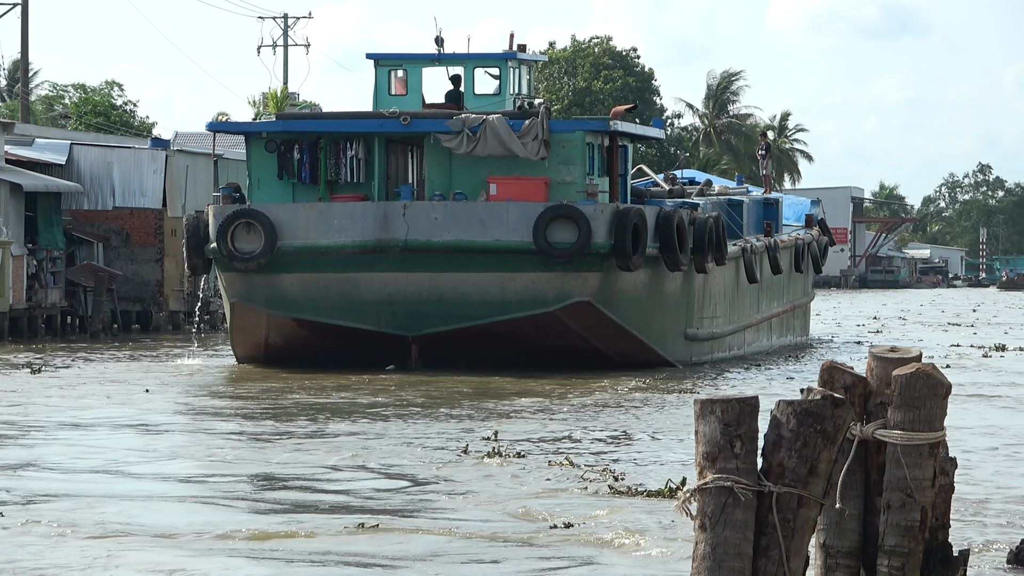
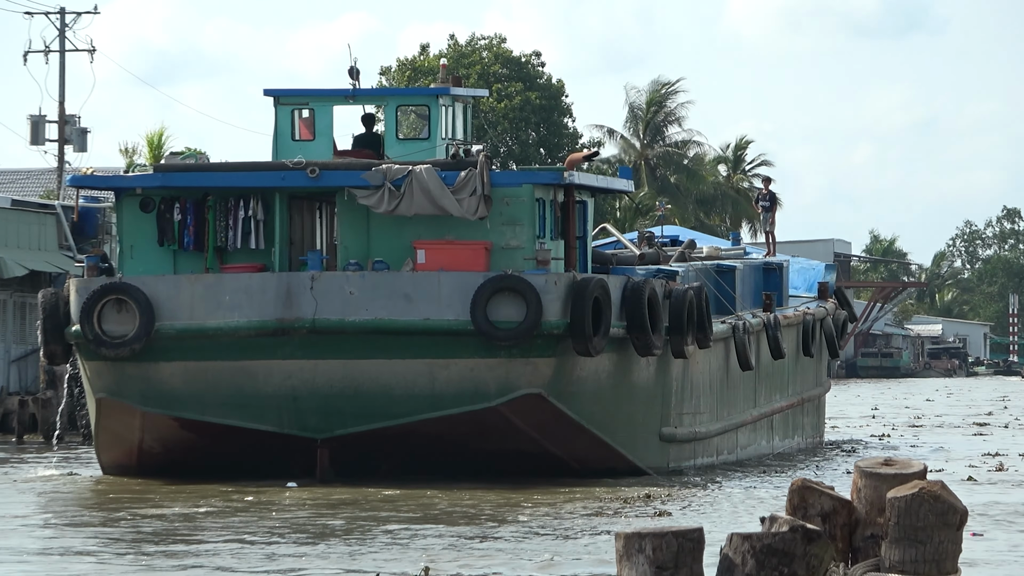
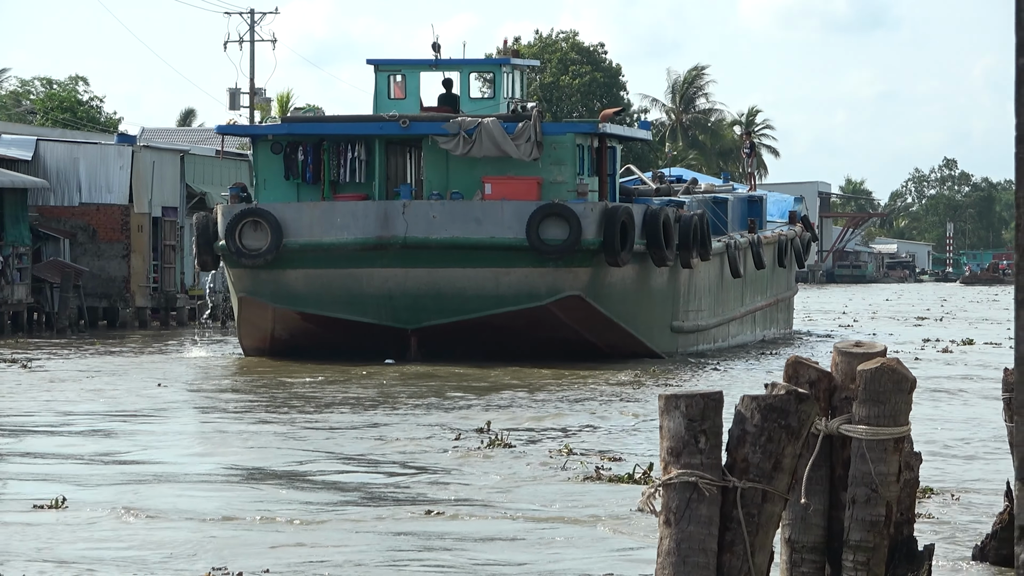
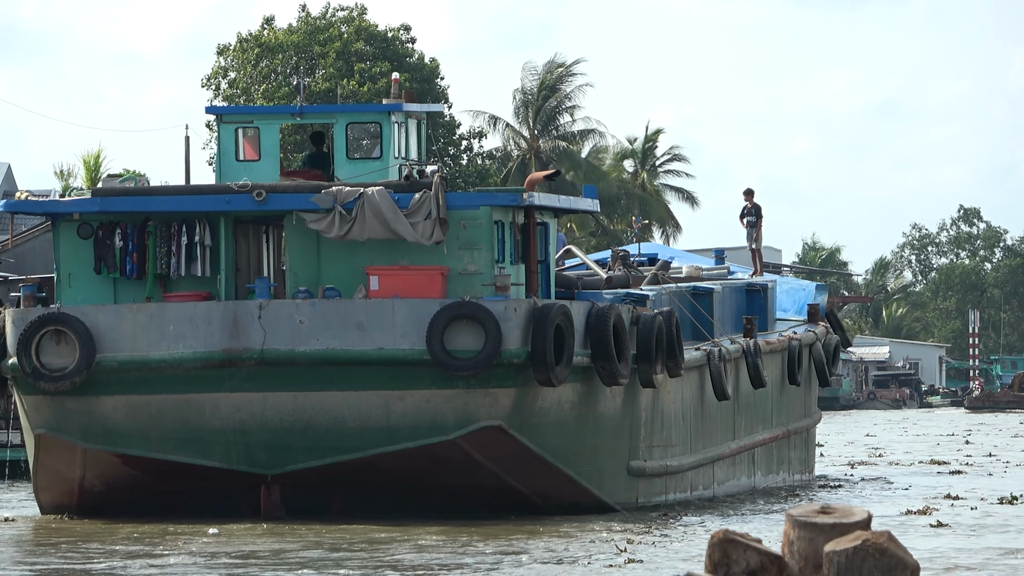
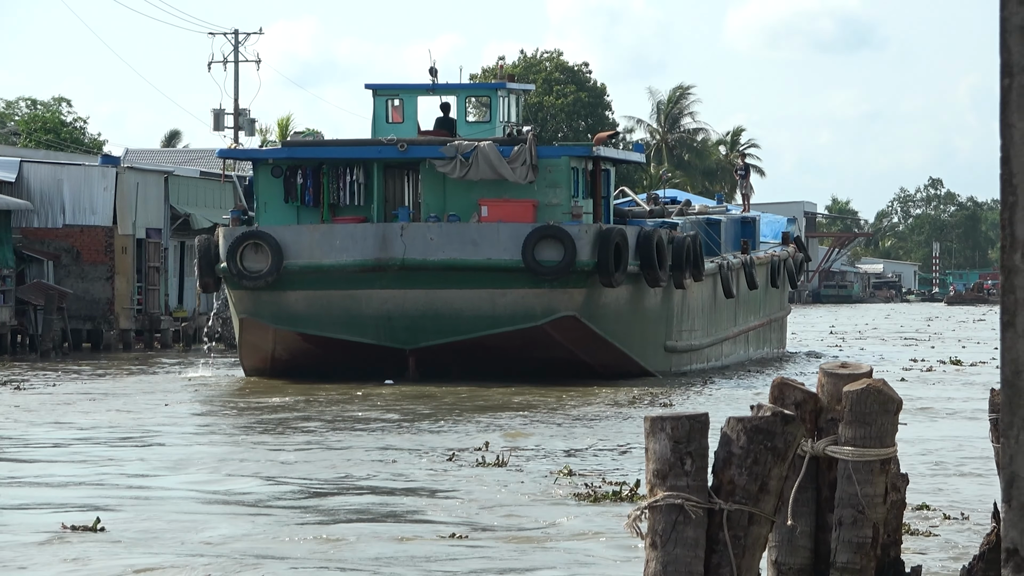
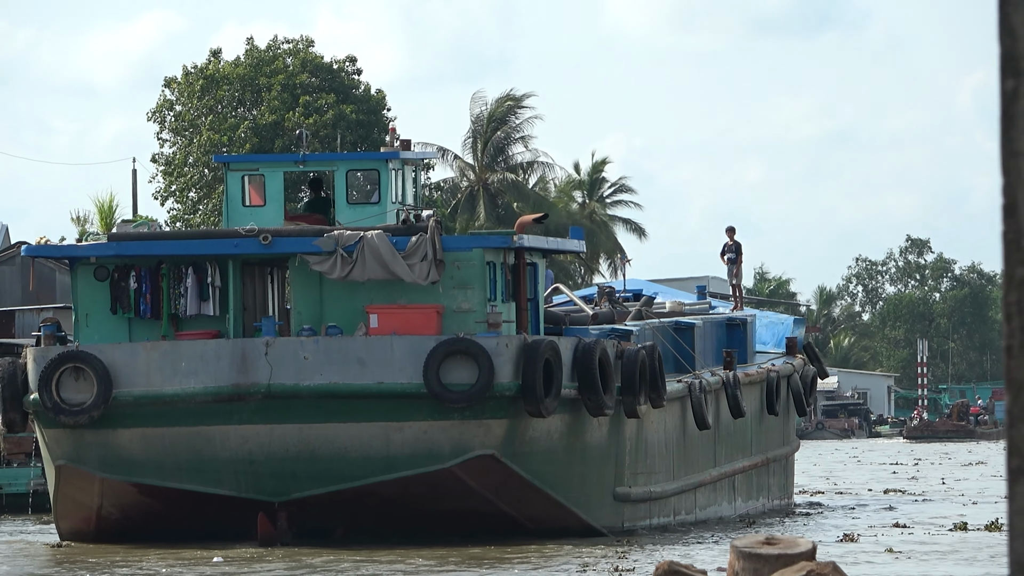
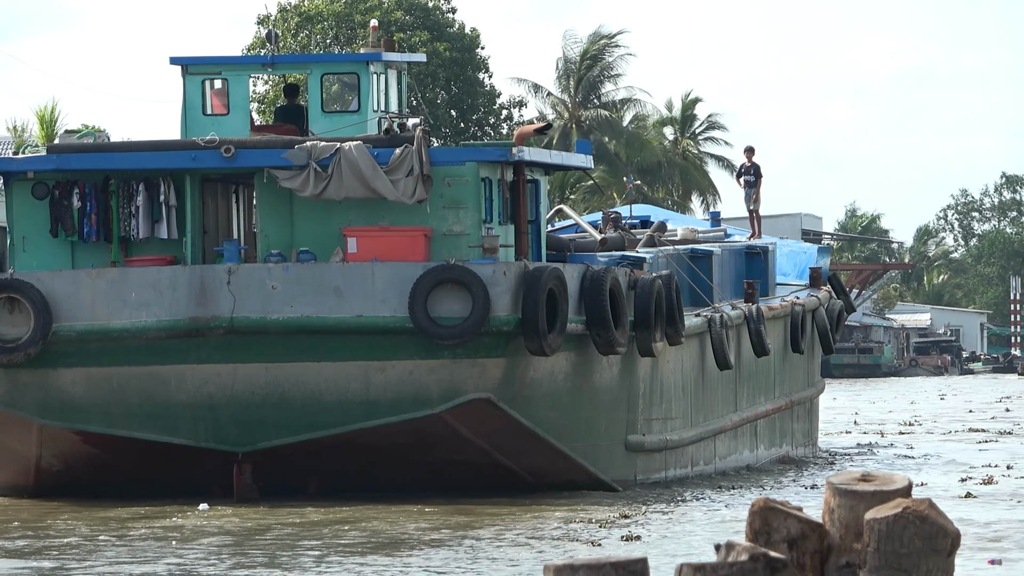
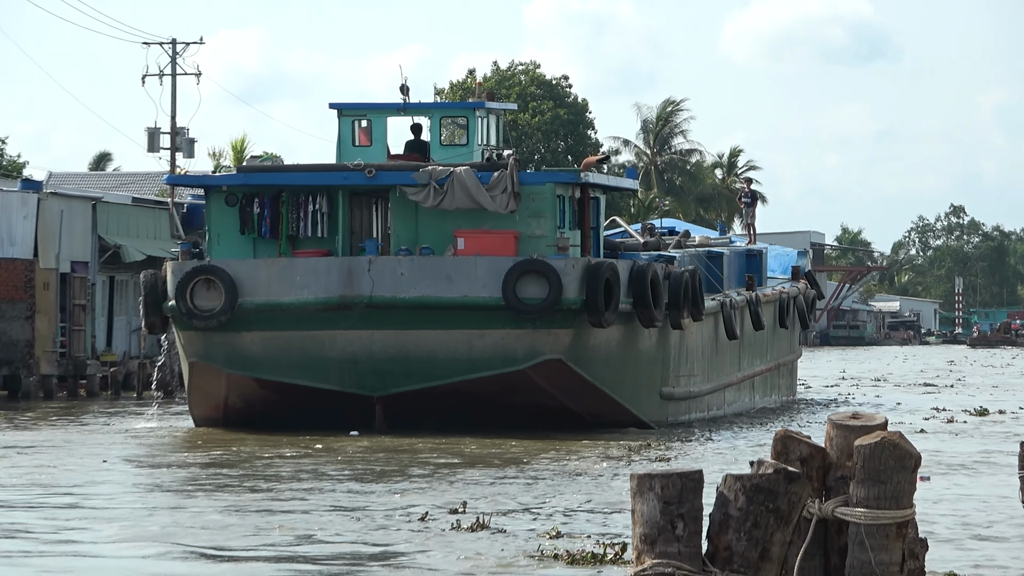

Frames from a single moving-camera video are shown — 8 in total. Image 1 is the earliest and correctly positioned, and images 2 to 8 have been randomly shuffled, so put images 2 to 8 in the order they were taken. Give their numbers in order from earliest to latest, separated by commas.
3, 5, 8, 2, 7, 4, 6
